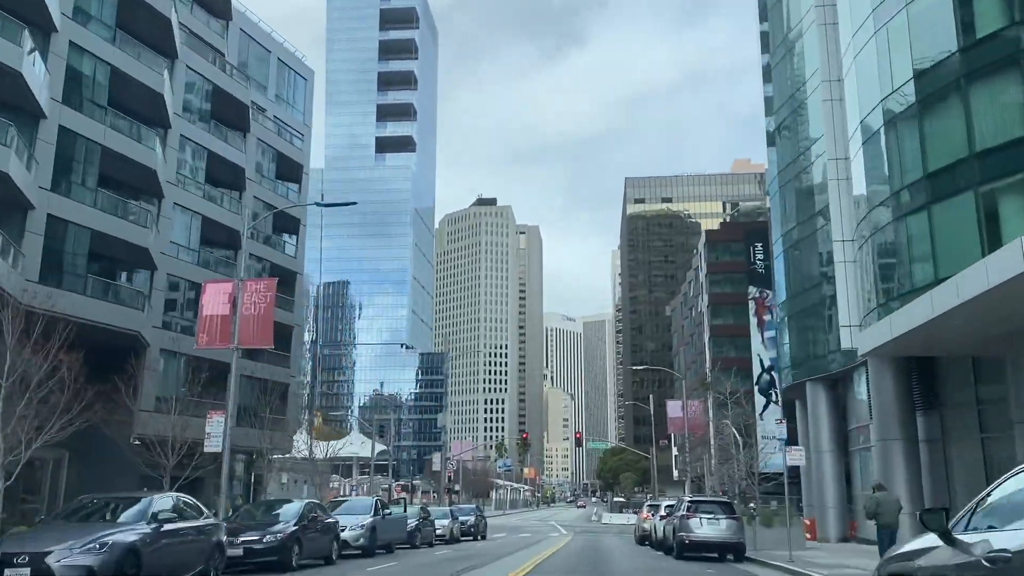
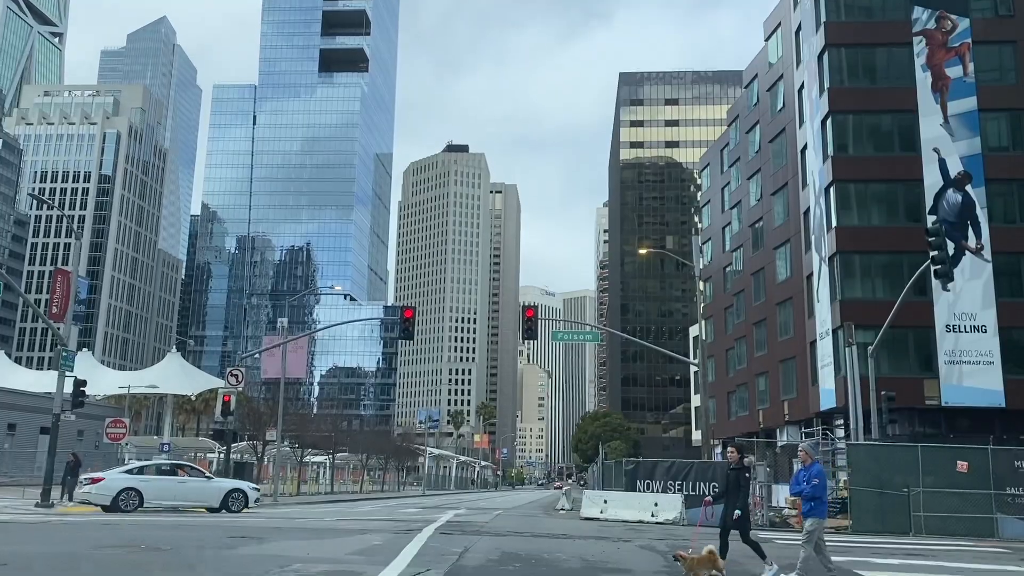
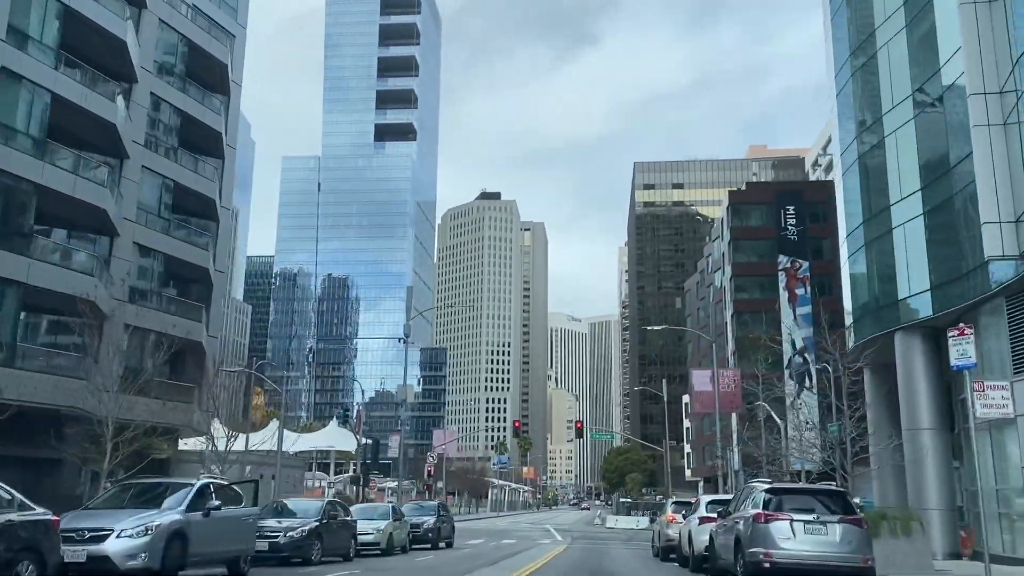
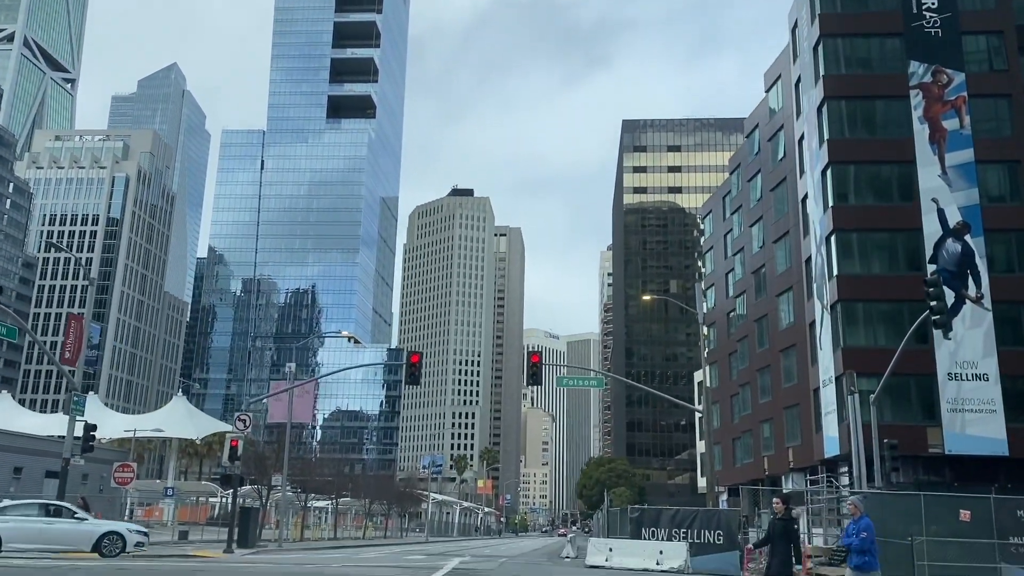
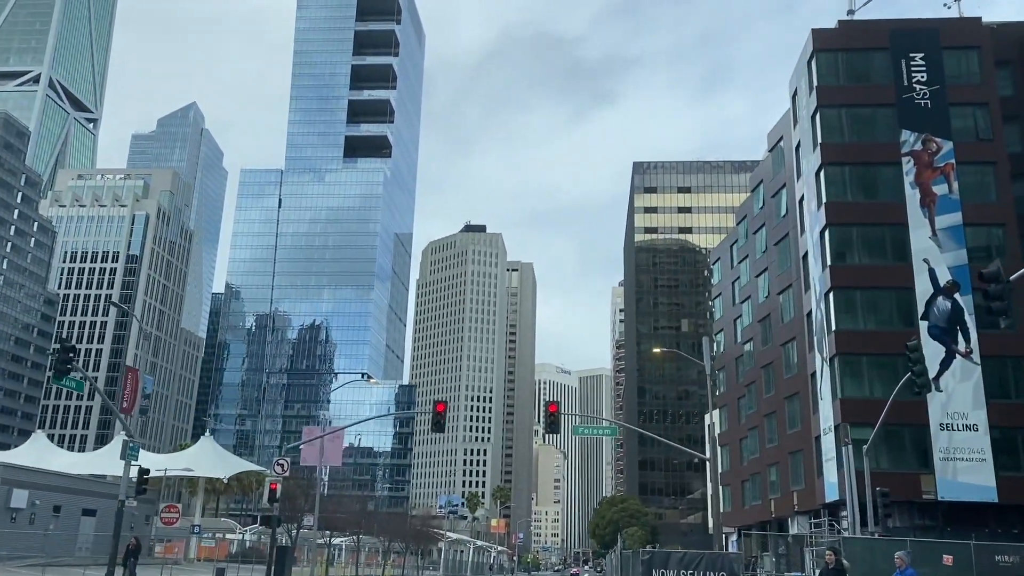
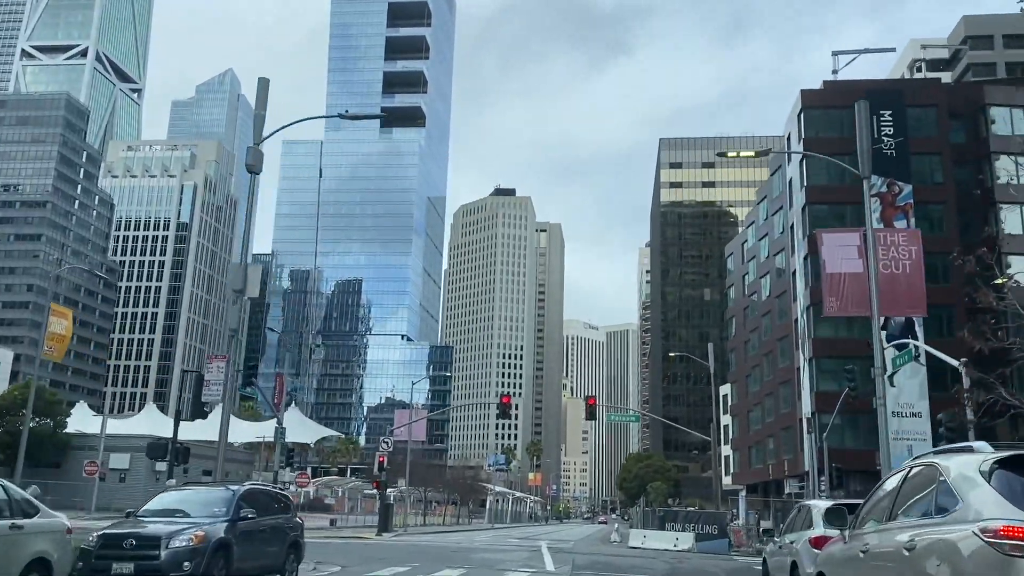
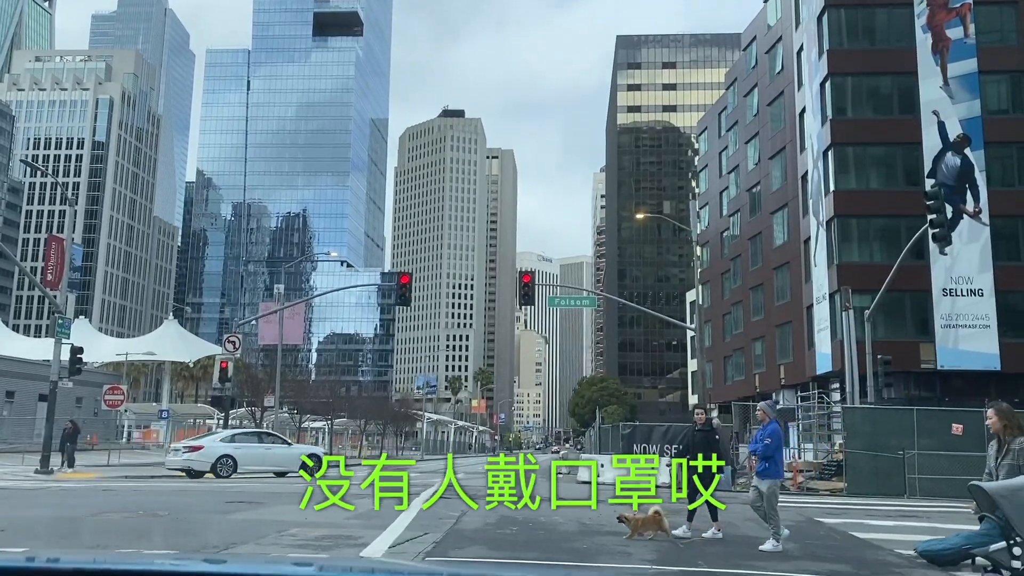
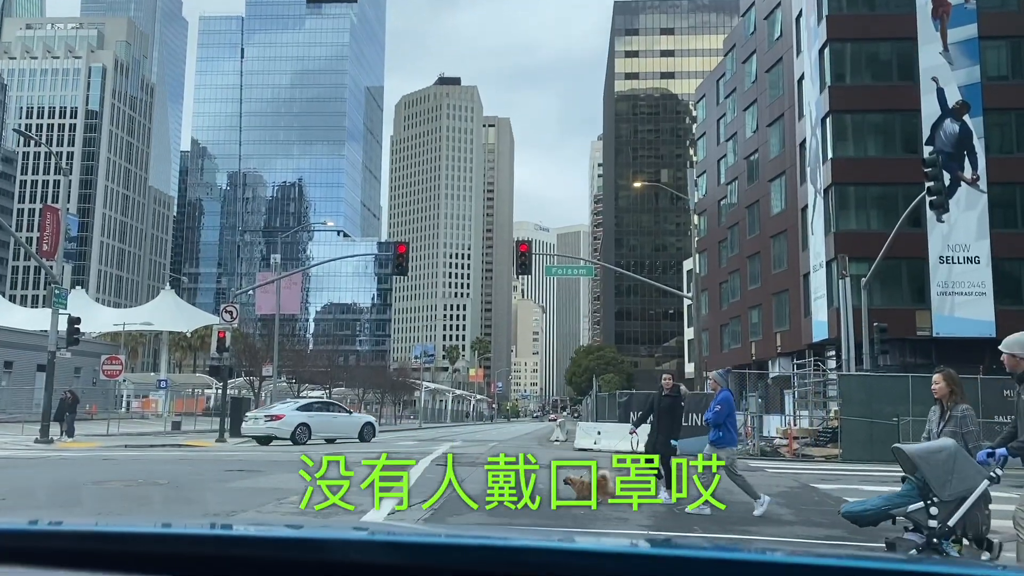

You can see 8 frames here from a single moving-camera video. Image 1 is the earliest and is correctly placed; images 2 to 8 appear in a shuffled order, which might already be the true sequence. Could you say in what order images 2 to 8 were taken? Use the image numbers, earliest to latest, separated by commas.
3, 6, 5, 4, 2, 7, 8
